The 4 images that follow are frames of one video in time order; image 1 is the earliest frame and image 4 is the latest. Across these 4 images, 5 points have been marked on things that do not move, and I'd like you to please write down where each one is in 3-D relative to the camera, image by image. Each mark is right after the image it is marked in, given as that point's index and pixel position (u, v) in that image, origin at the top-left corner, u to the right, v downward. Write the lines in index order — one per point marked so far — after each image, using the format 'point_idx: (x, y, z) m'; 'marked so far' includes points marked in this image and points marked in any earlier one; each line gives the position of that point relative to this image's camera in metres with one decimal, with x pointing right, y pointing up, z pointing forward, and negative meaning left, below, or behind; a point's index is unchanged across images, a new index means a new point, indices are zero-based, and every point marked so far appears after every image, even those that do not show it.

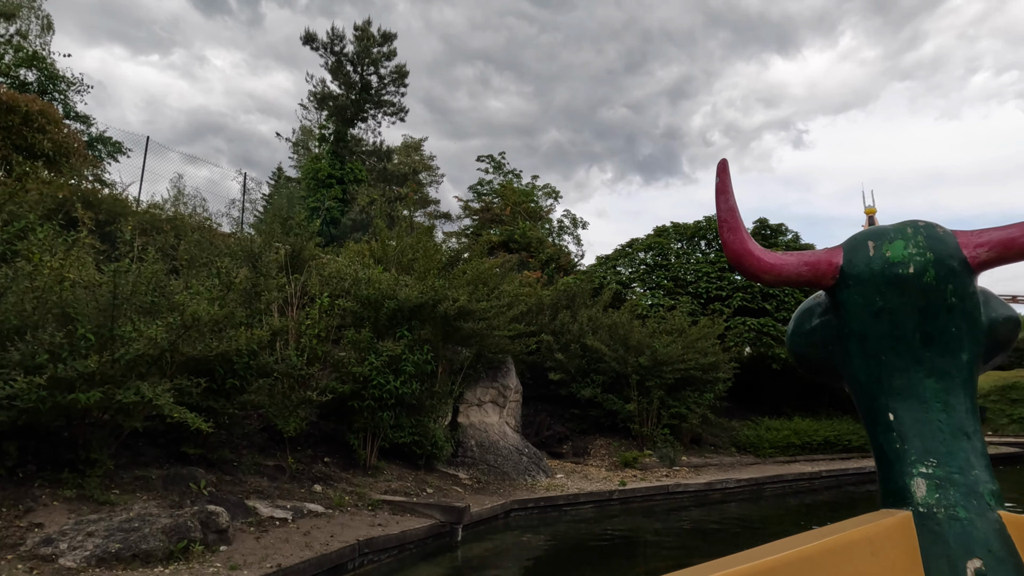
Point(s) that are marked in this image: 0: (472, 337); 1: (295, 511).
0: (-0.5, -0.7, +9.0) m
1: (-2.0, -2.0, +6.1) m
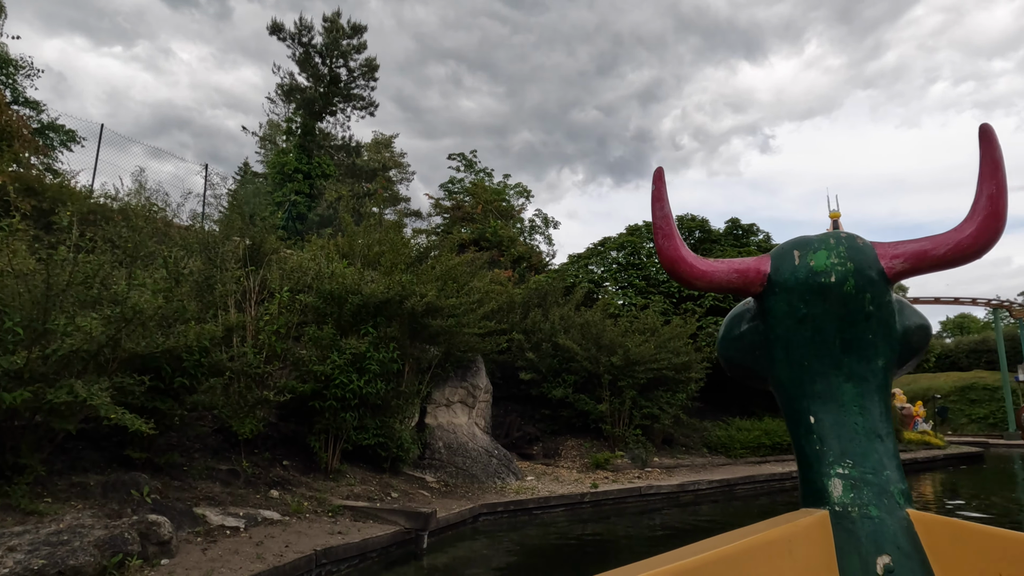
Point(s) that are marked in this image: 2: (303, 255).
0: (-0.9, -0.6, +8.7) m
1: (-2.2, -2.0, +5.7) m
2: (-2.8, +0.4, +9.0) m
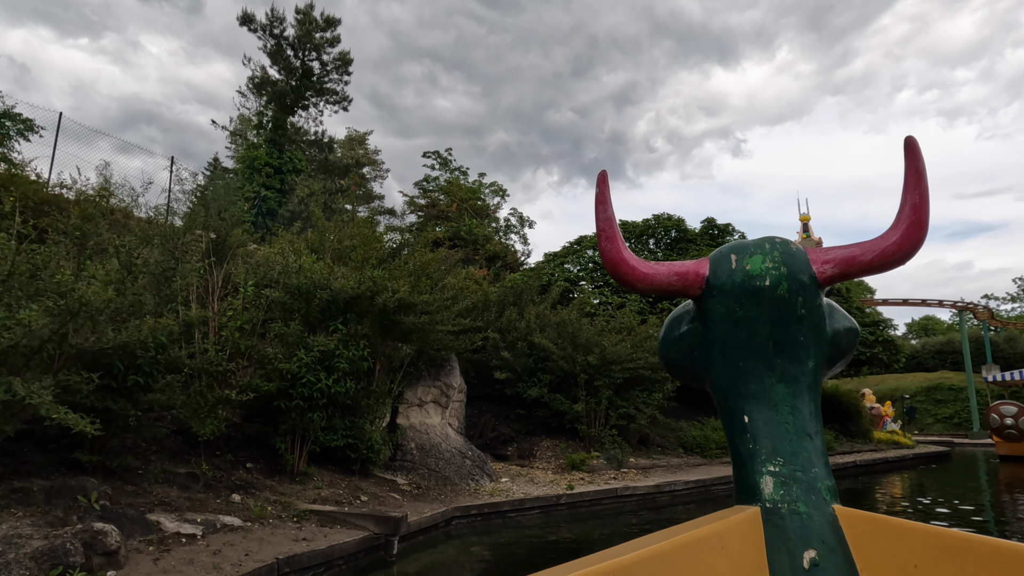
0: (-1.2, -0.6, +8.4) m
1: (-2.5, -1.9, +5.4) m
2: (-3.1, +0.5, +8.7) m
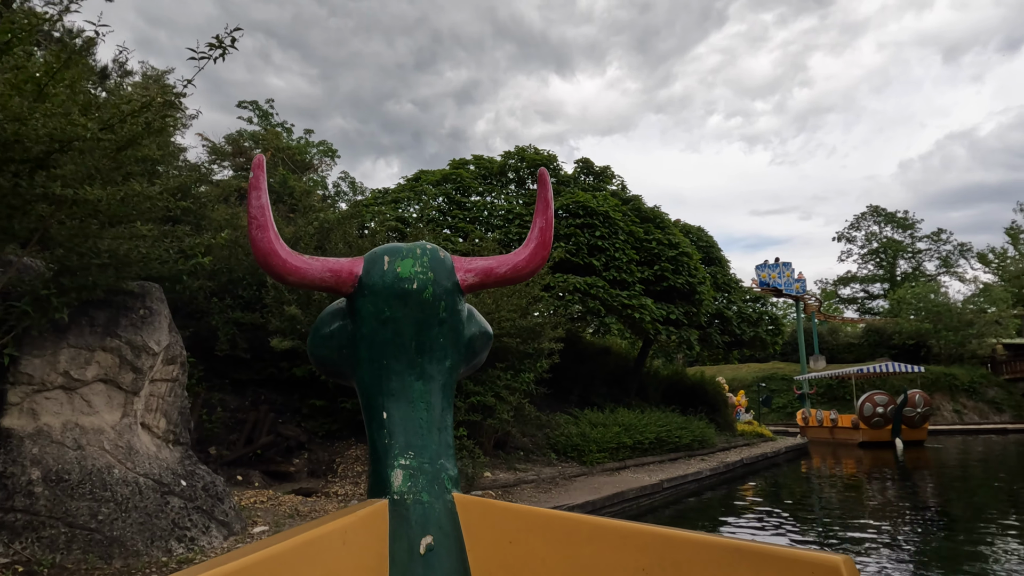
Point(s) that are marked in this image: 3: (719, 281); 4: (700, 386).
0: (-2.6, +0.4, +3.6) m
1: (-3.1, -0.9, +0.3) m
2: (-4.5, +1.5, +3.4) m
3: (+4.8, +0.2, +15.5) m
4: (+5.2, -2.6, +18.2) m
